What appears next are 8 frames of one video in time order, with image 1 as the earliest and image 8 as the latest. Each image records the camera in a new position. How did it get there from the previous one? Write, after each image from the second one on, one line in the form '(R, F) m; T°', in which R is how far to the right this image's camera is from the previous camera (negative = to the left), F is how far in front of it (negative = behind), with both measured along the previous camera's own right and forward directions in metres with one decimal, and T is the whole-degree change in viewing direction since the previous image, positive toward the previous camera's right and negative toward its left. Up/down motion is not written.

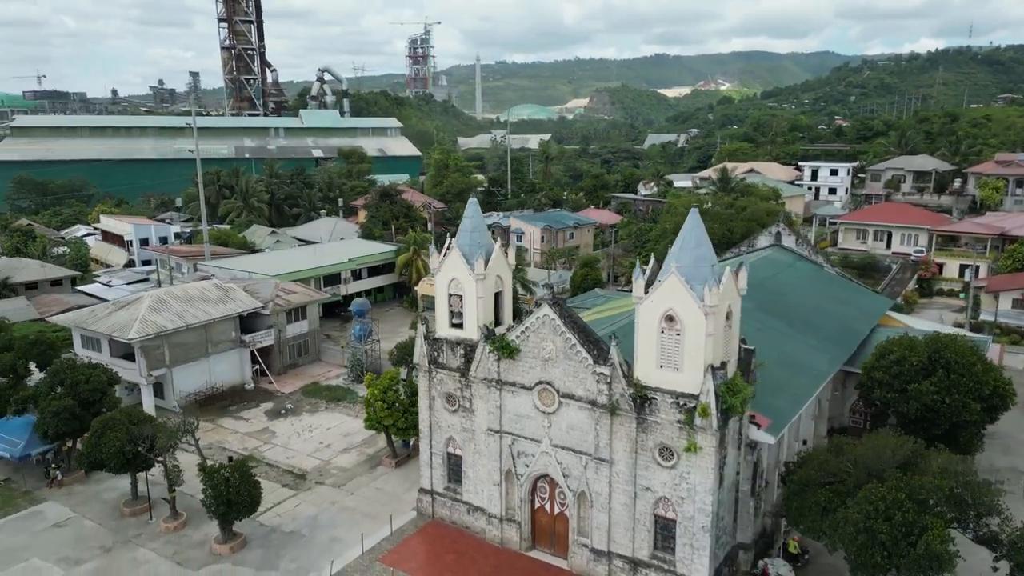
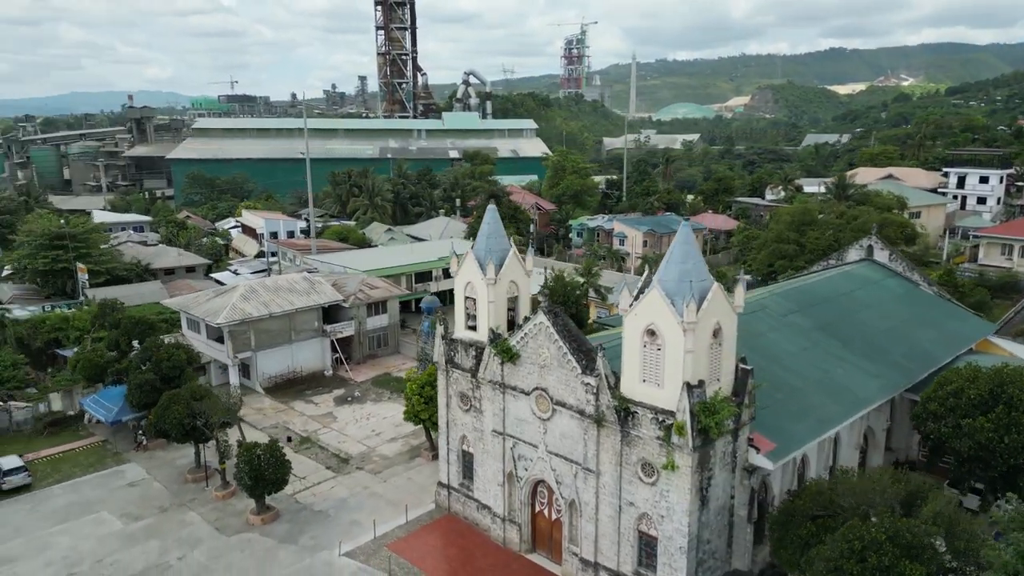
(+3.2, 0.0) m; -11°
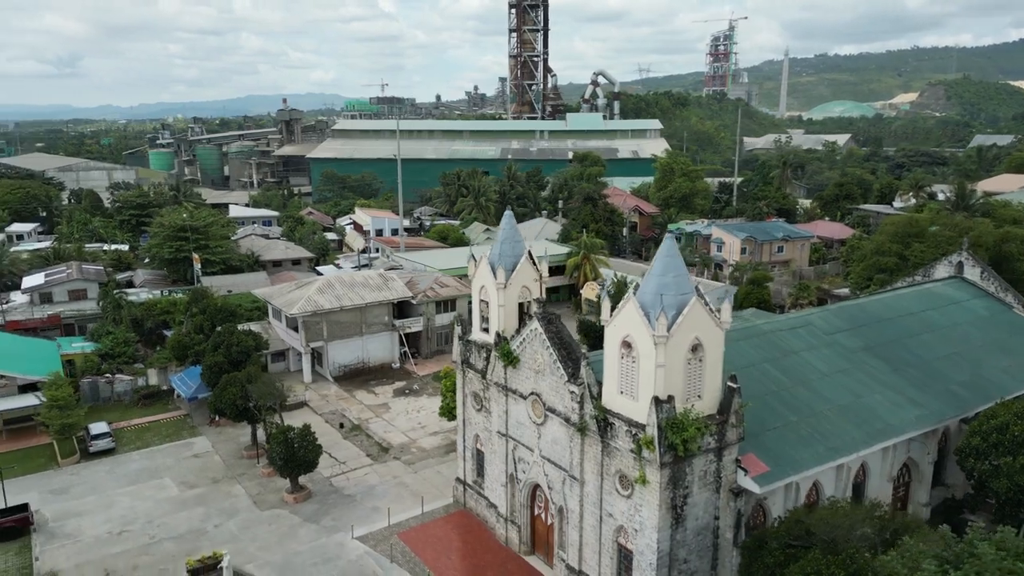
(+2.9, -0.1) m; -10°
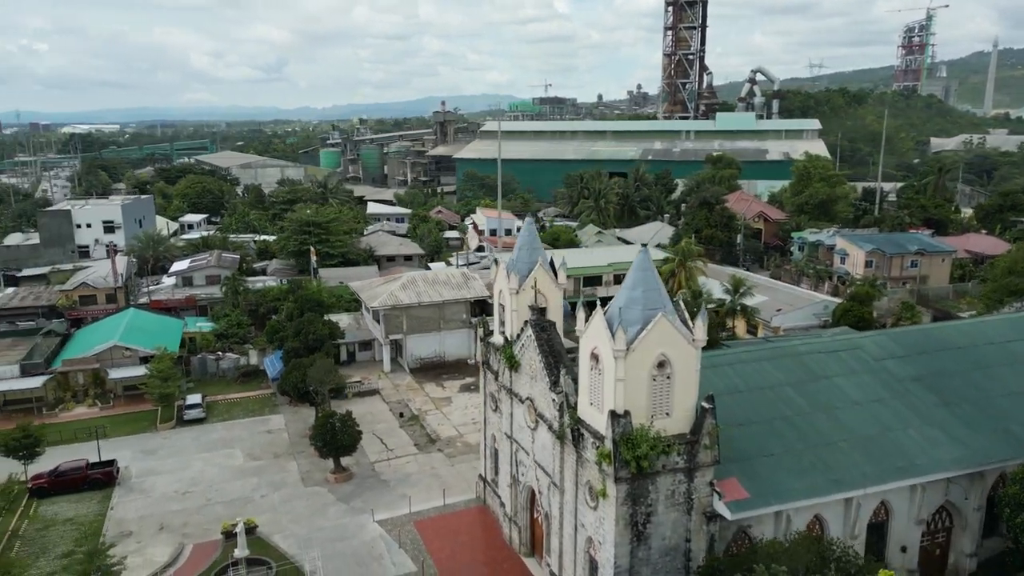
(+3.5, 0.0) m; -12°
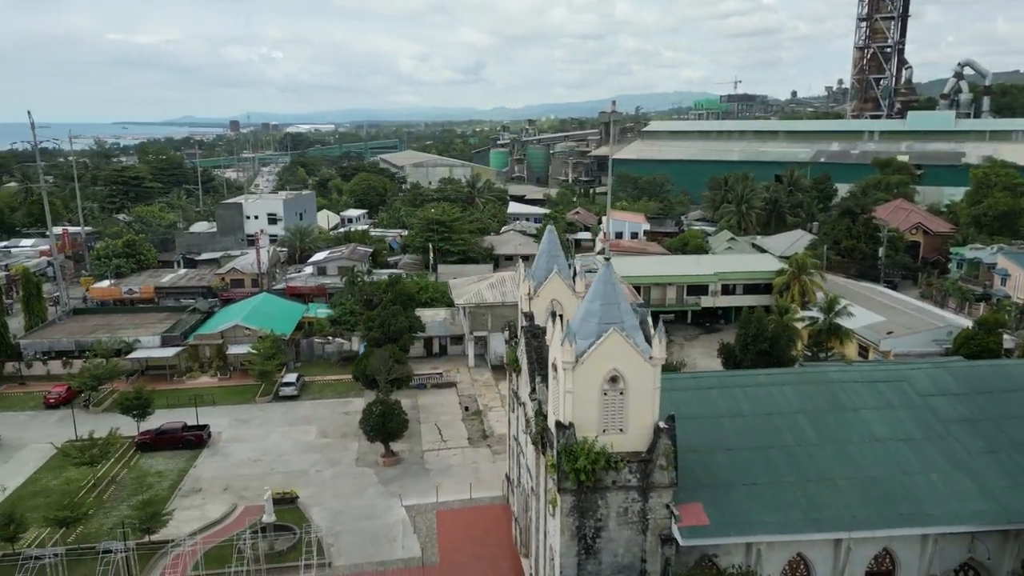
(+4.0, +0.1) m; -14°
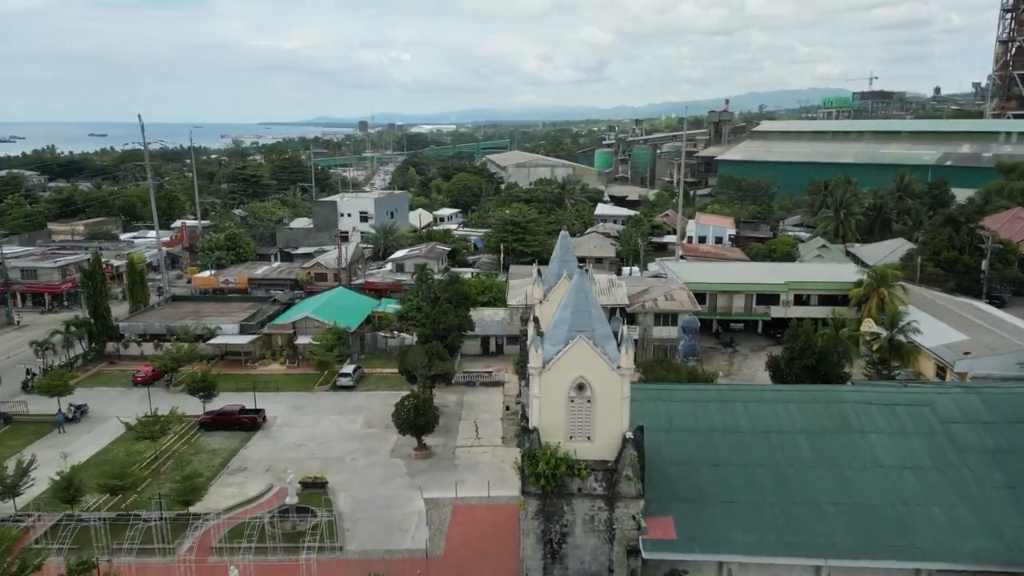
(+2.5, -0.1) m; -9°
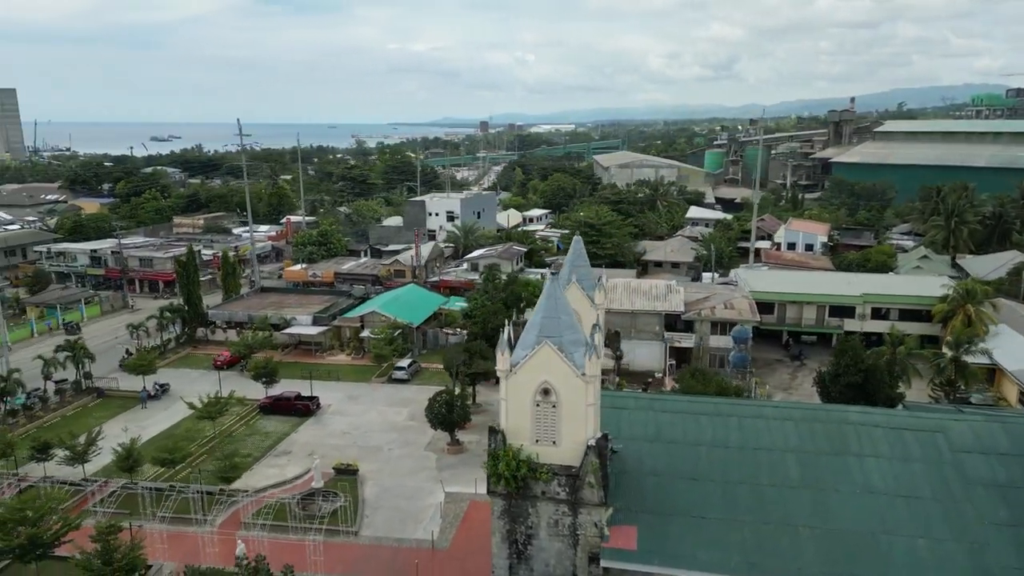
(+2.6, -0.1) m; -9°
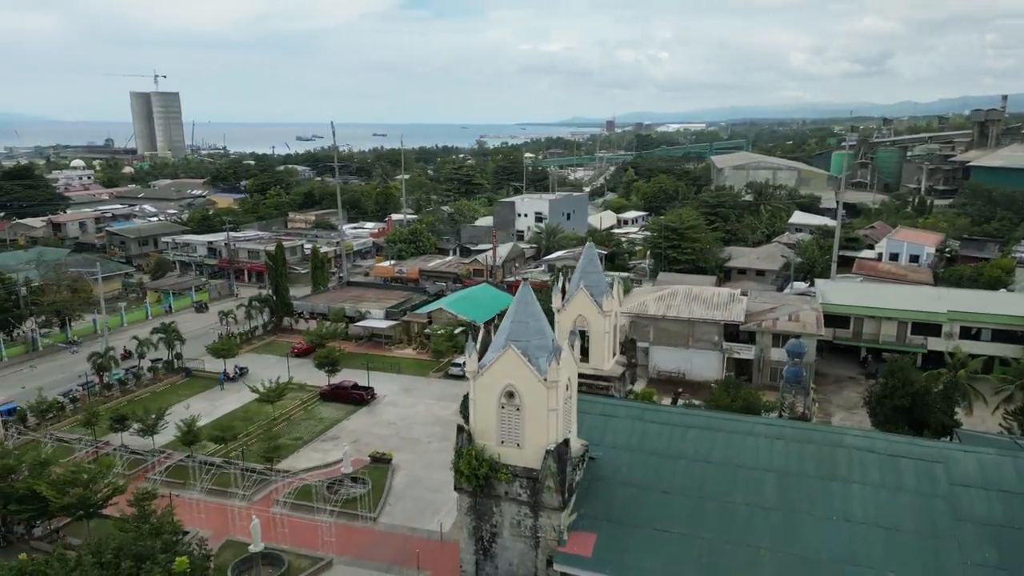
(+2.8, -0.1) m; -9°
